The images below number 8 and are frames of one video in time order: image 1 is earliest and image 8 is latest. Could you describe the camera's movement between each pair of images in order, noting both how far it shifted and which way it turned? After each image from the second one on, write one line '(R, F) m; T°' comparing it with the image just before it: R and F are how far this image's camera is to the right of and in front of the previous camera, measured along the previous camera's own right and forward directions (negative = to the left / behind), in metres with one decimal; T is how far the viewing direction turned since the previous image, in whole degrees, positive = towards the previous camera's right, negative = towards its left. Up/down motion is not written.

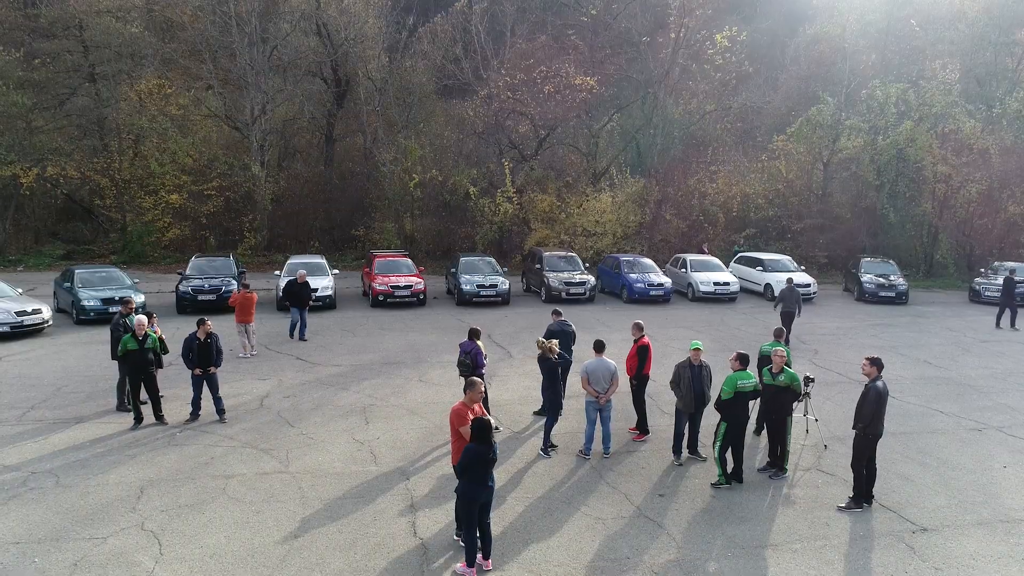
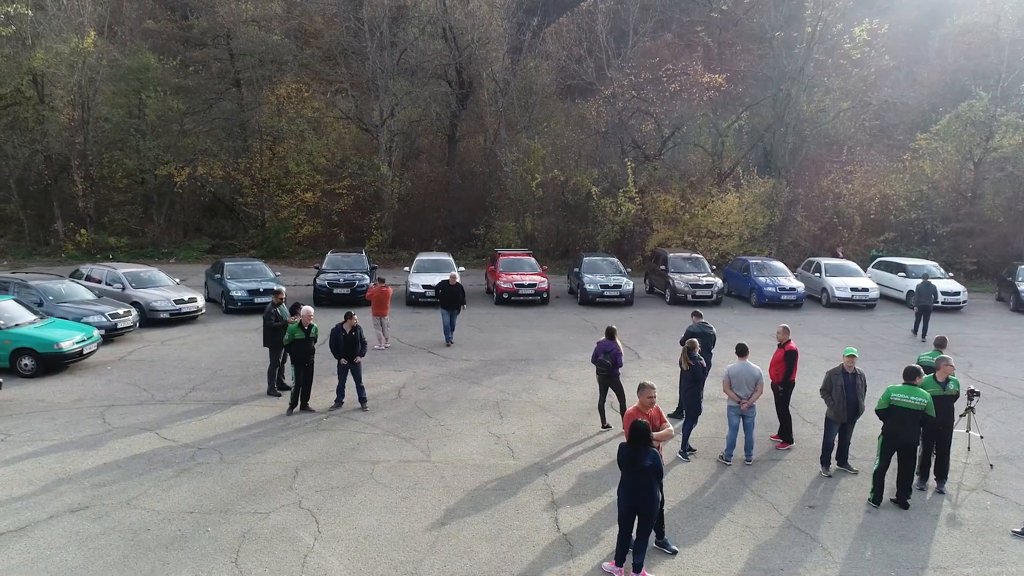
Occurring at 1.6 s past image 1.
(-0.3, 0.0) m; -8°
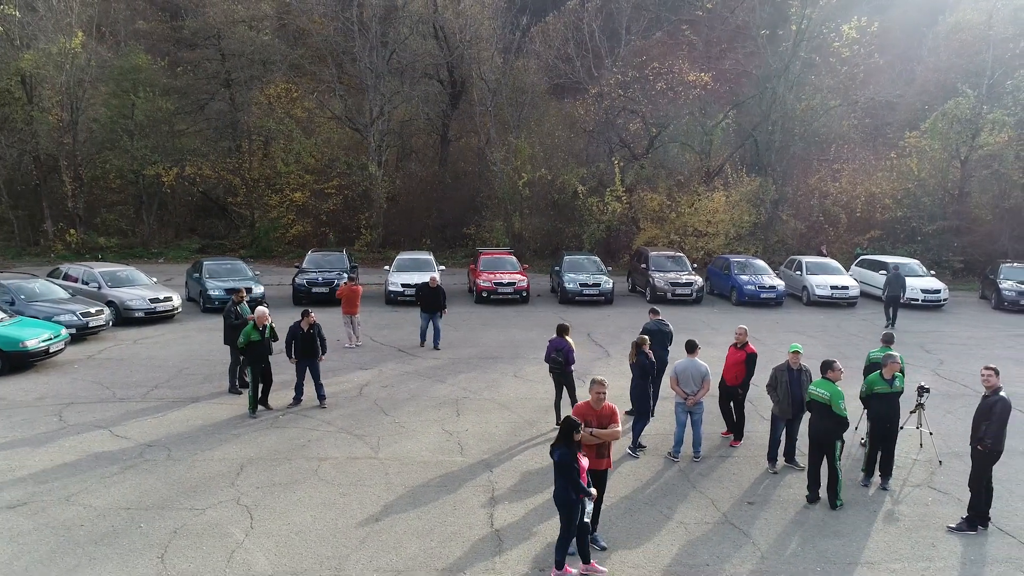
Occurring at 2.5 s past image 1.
(+0.6, 0.0) m; 0°
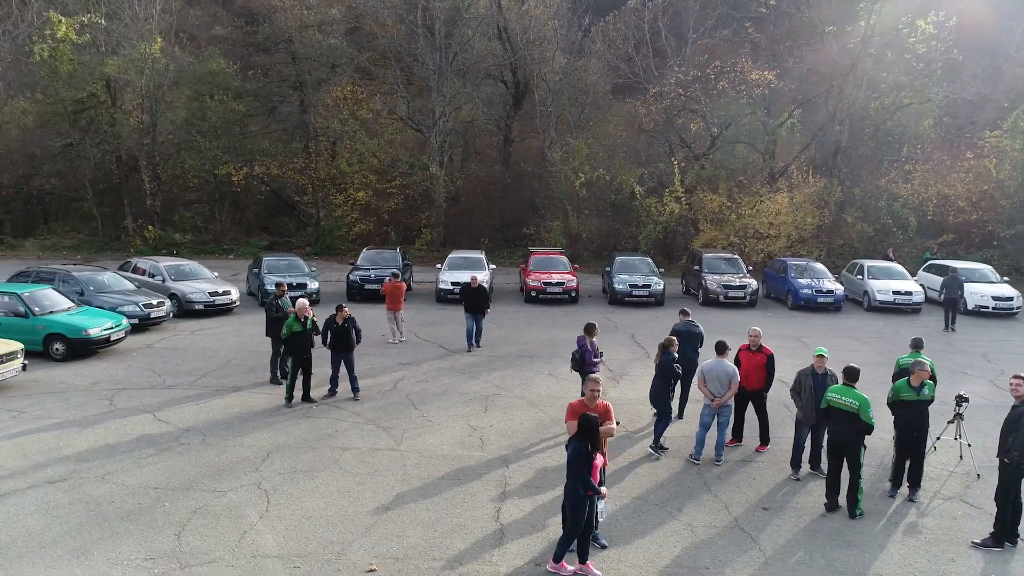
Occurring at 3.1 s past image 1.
(+0.5, 0.0) m; -5°
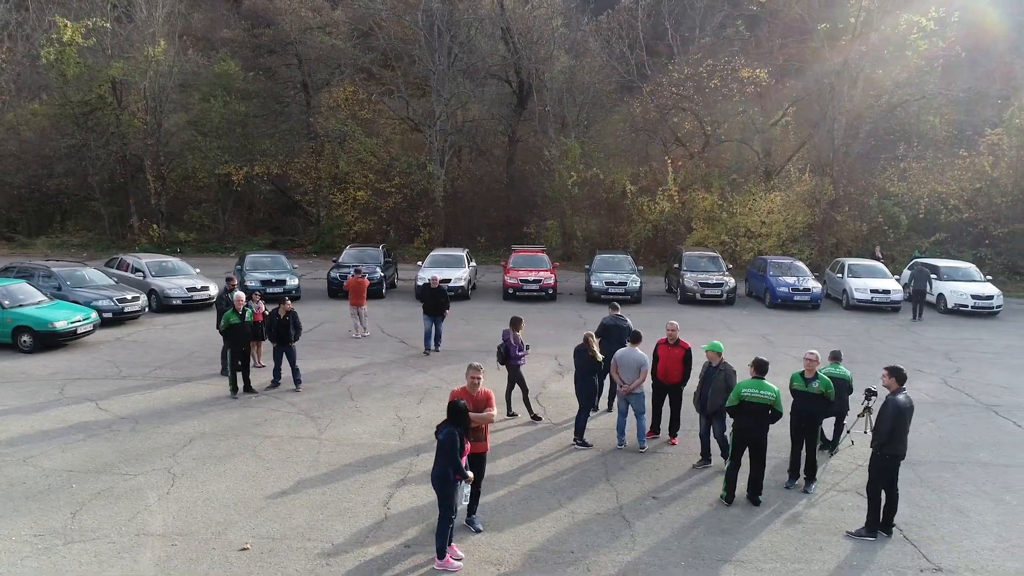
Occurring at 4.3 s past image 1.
(+1.3, -0.2) m; -2°
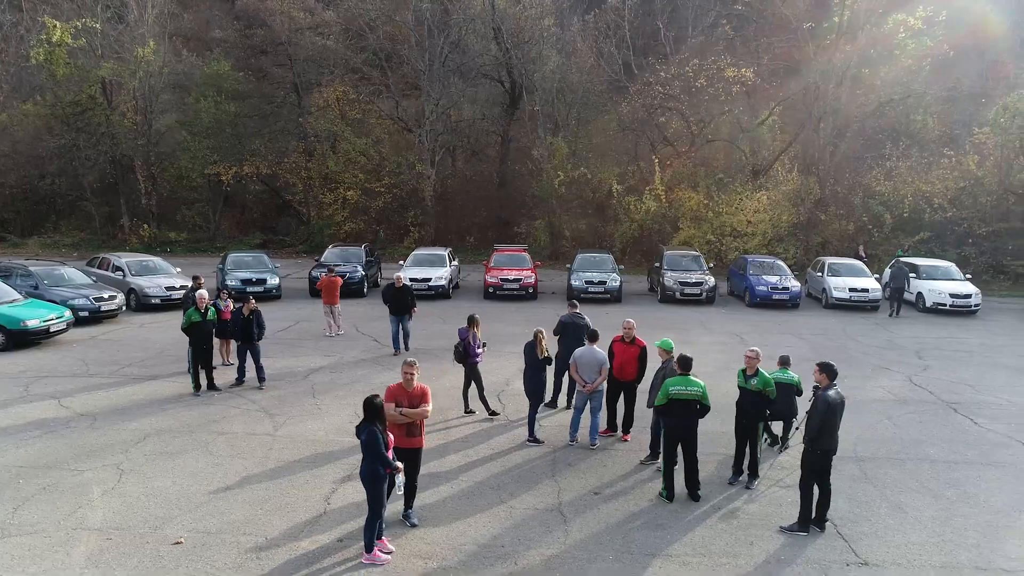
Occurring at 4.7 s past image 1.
(+0.6, -0.1) m; 0°
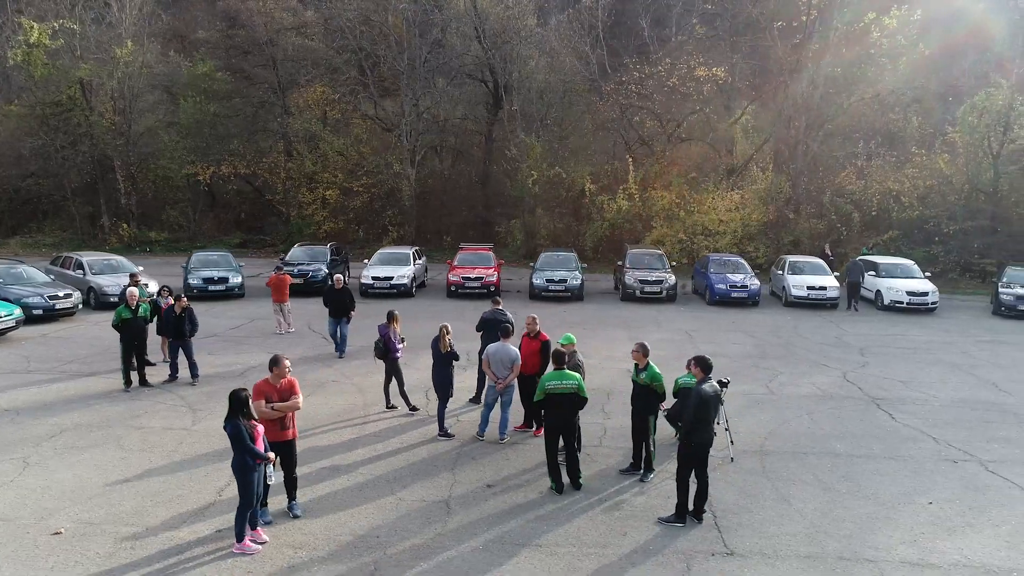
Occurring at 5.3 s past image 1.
(+1.1, -0.1) m; 0°
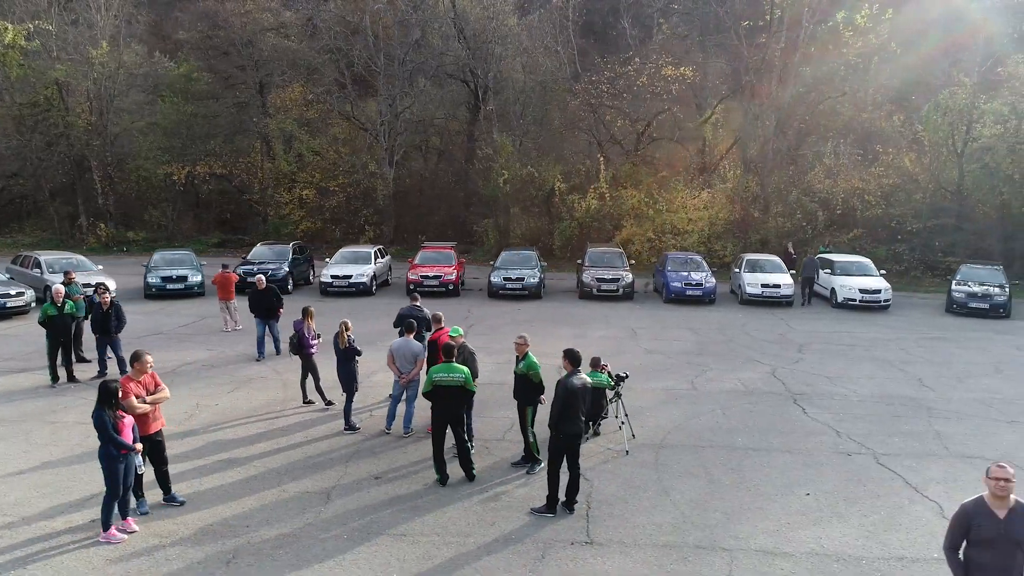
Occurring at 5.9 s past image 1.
(+1.1, -0.1) m; 0°
